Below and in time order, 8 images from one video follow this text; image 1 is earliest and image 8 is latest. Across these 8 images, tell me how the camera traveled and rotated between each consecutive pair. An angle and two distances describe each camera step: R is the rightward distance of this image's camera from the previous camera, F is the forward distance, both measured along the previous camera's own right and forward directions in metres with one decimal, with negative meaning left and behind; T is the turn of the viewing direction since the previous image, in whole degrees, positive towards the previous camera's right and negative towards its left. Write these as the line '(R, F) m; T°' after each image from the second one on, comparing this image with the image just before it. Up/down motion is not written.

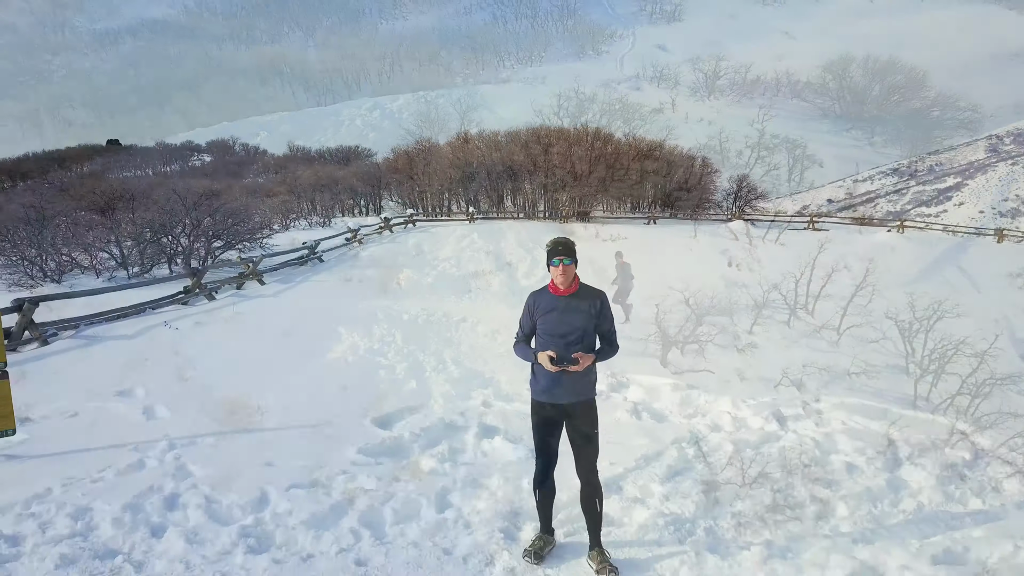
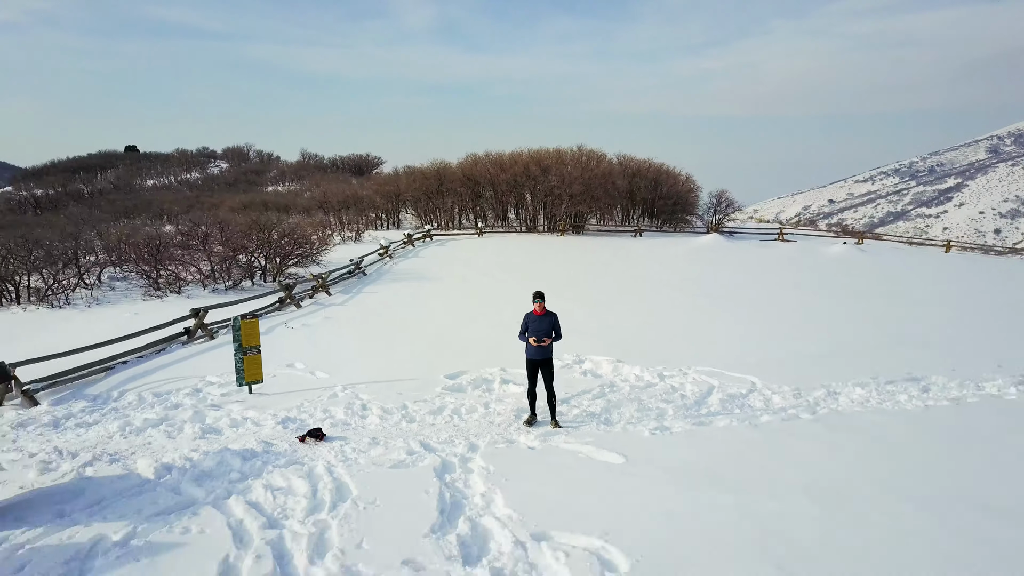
(0.0, -1.7) m; 0°
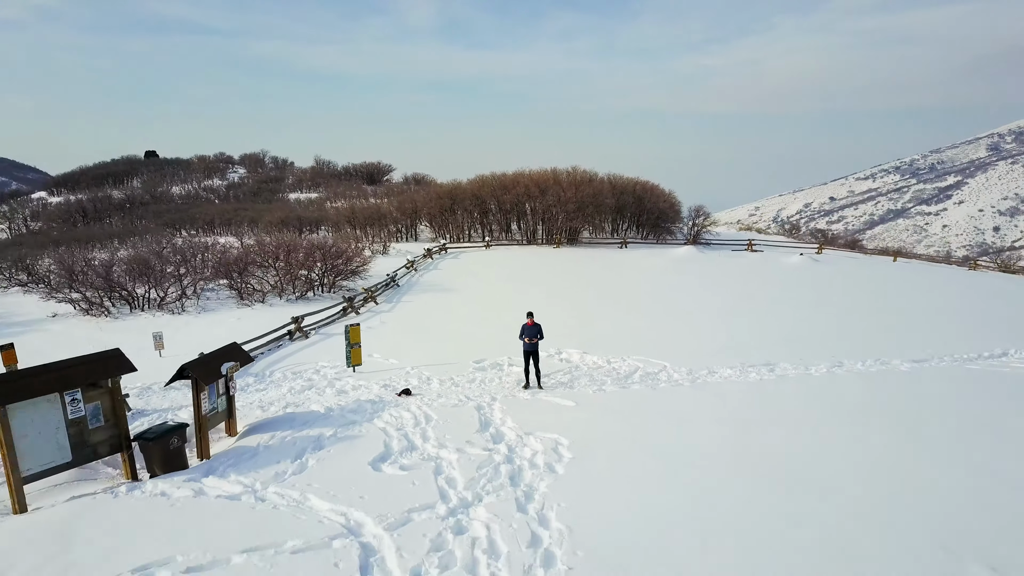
(0.0, -2.2) m; 0°
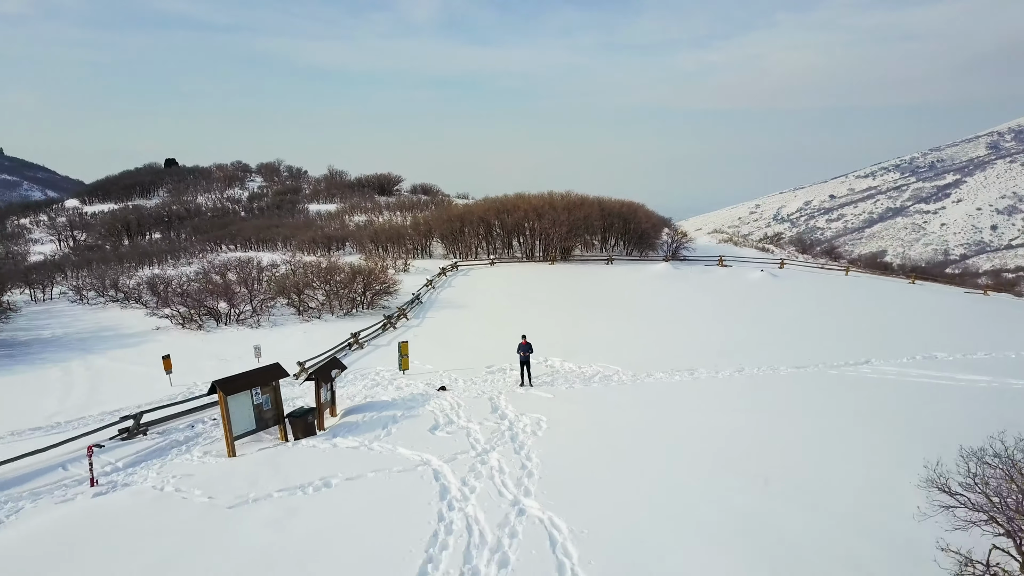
(0.0, -2.6) m; 0°
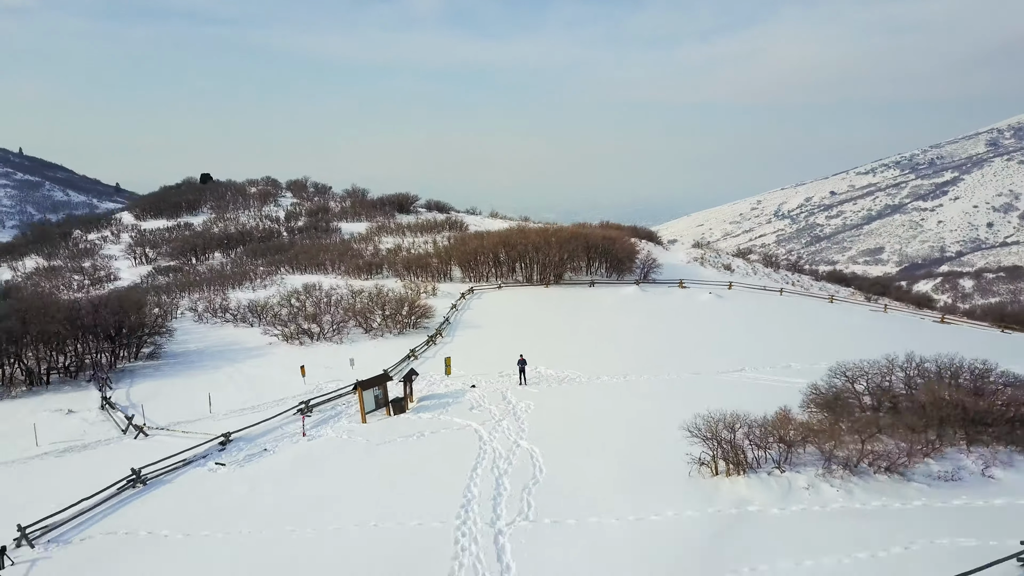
(0.0, -5.2) m; 0°
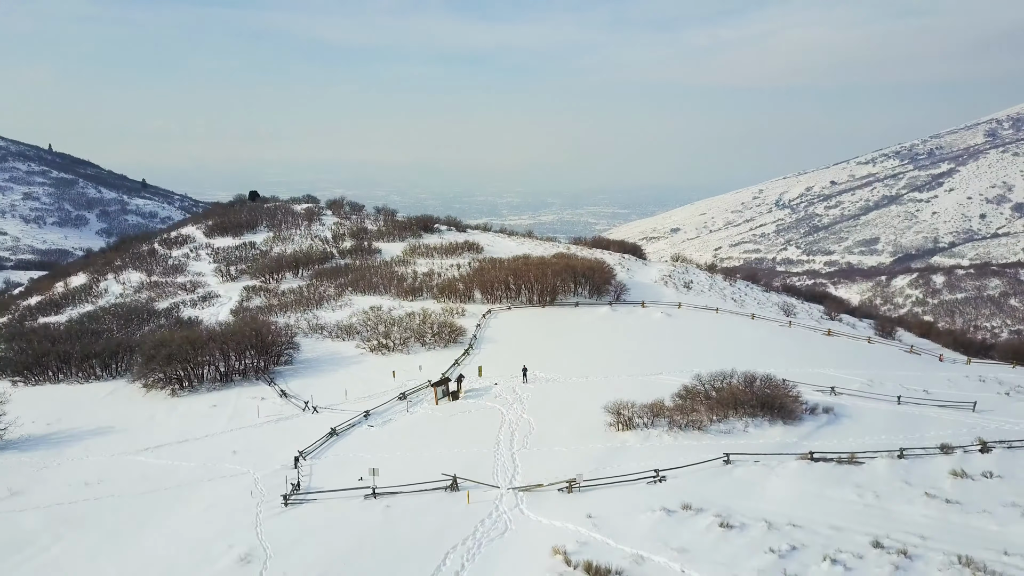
(0.0, -8.9) m; 0°
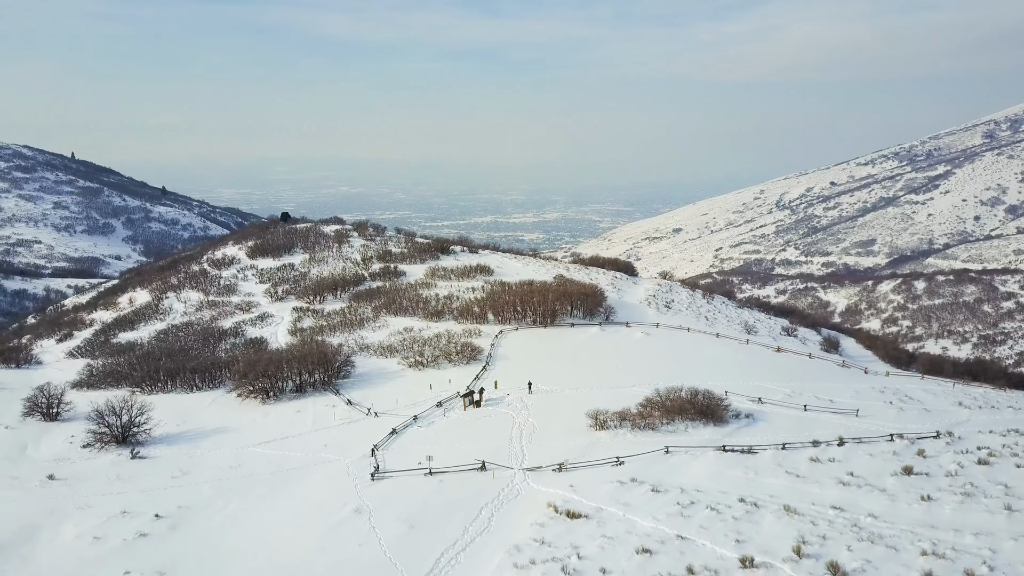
(-0.1, -7.1) m; 0°
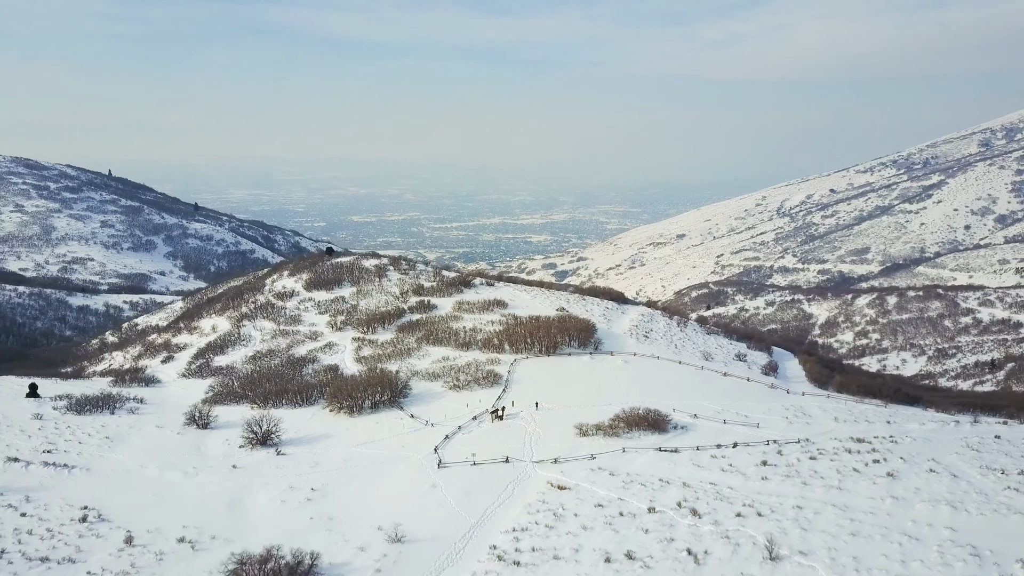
(-0.2, -12.6) m; -1°
